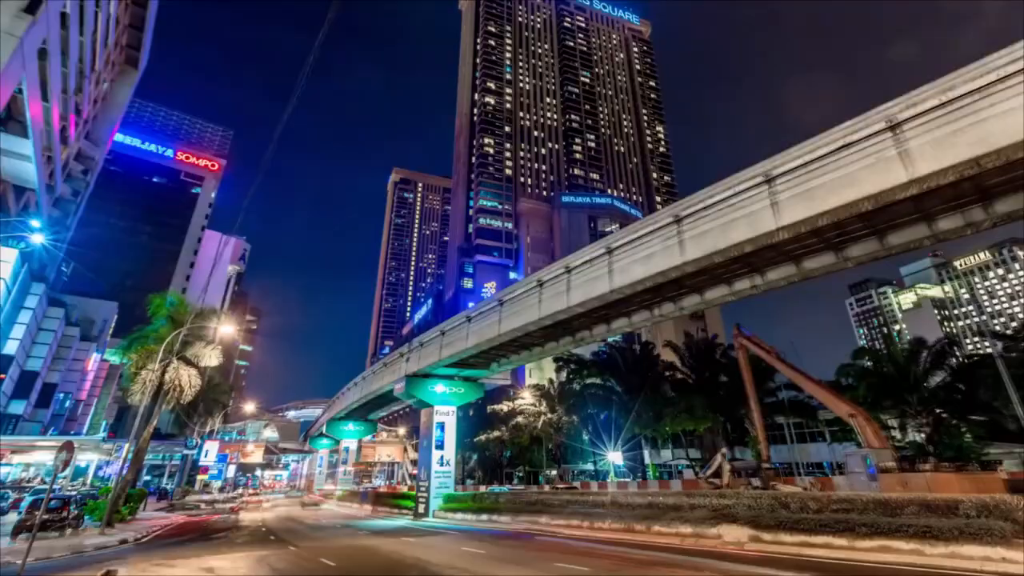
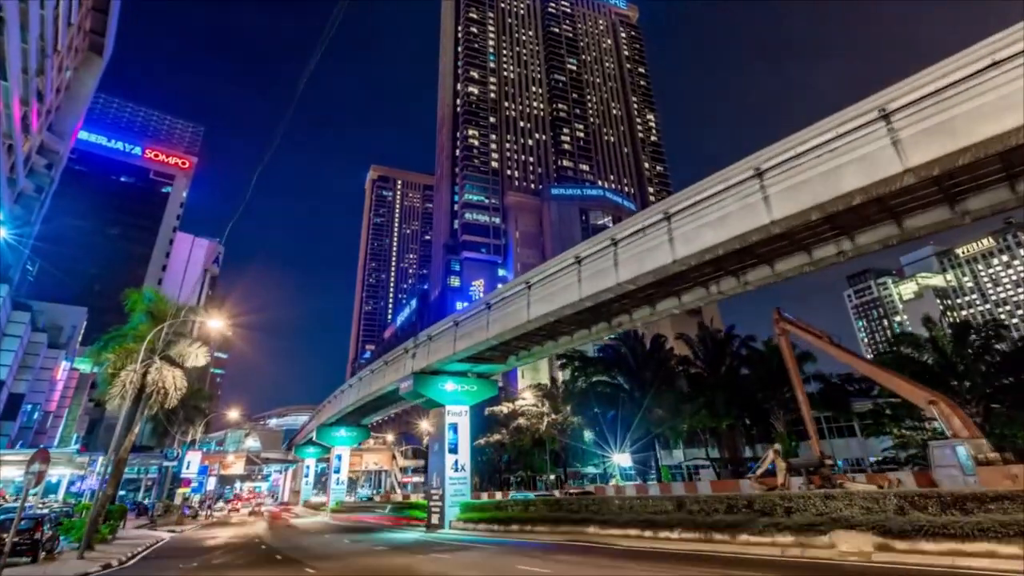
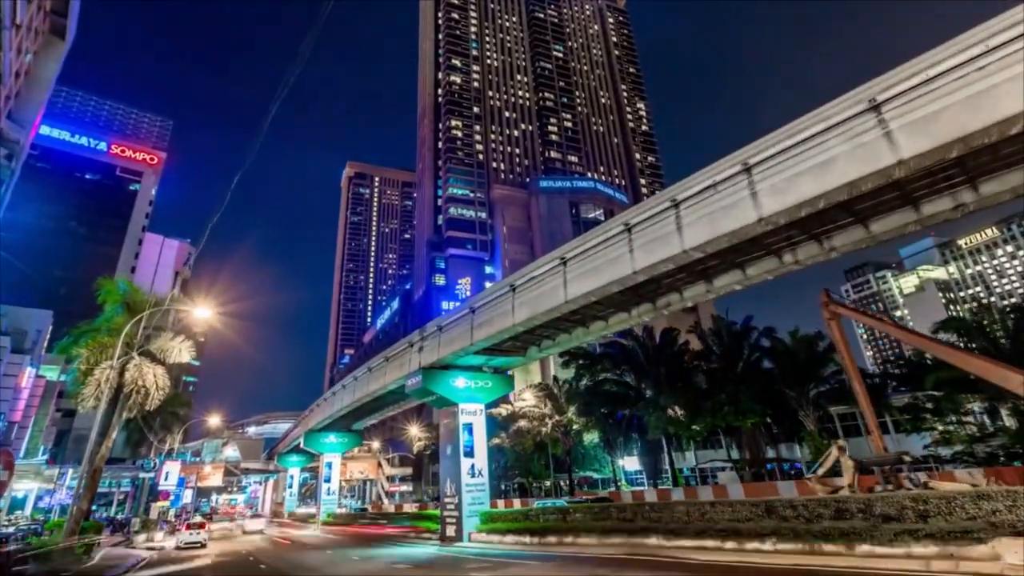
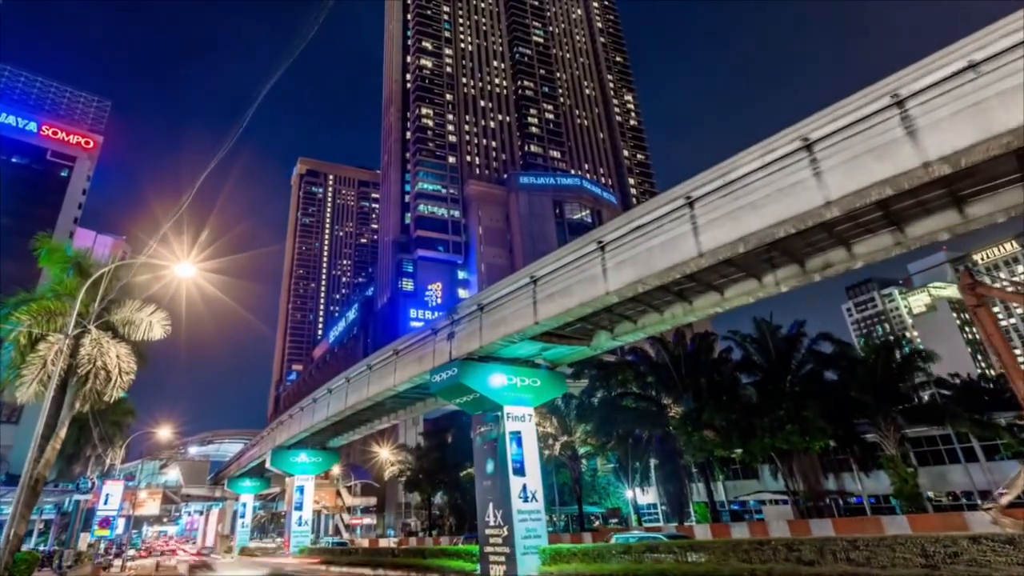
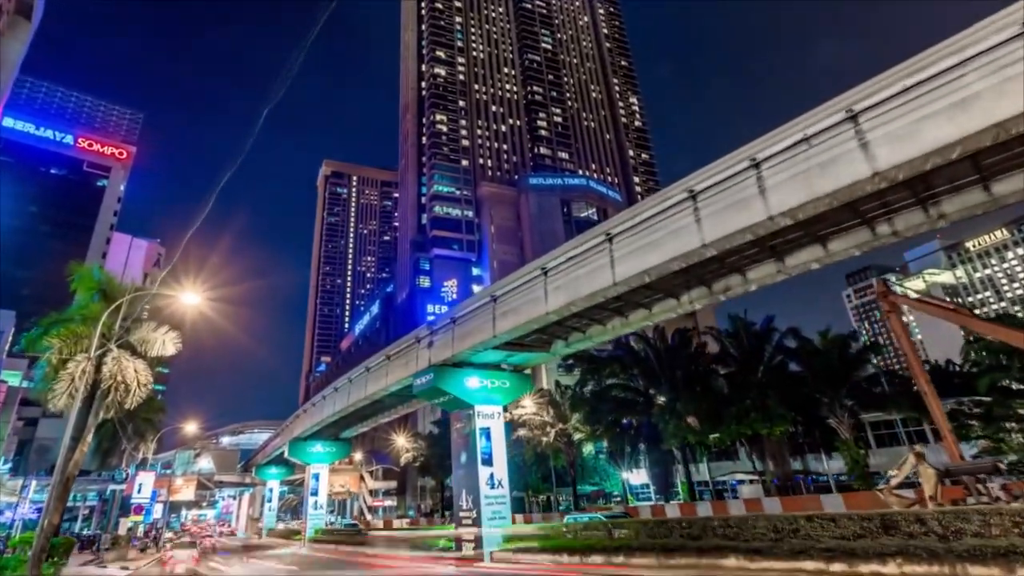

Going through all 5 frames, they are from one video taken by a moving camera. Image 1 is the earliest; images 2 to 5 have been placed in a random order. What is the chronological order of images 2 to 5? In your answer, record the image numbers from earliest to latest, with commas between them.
2, 3, 5, 4
